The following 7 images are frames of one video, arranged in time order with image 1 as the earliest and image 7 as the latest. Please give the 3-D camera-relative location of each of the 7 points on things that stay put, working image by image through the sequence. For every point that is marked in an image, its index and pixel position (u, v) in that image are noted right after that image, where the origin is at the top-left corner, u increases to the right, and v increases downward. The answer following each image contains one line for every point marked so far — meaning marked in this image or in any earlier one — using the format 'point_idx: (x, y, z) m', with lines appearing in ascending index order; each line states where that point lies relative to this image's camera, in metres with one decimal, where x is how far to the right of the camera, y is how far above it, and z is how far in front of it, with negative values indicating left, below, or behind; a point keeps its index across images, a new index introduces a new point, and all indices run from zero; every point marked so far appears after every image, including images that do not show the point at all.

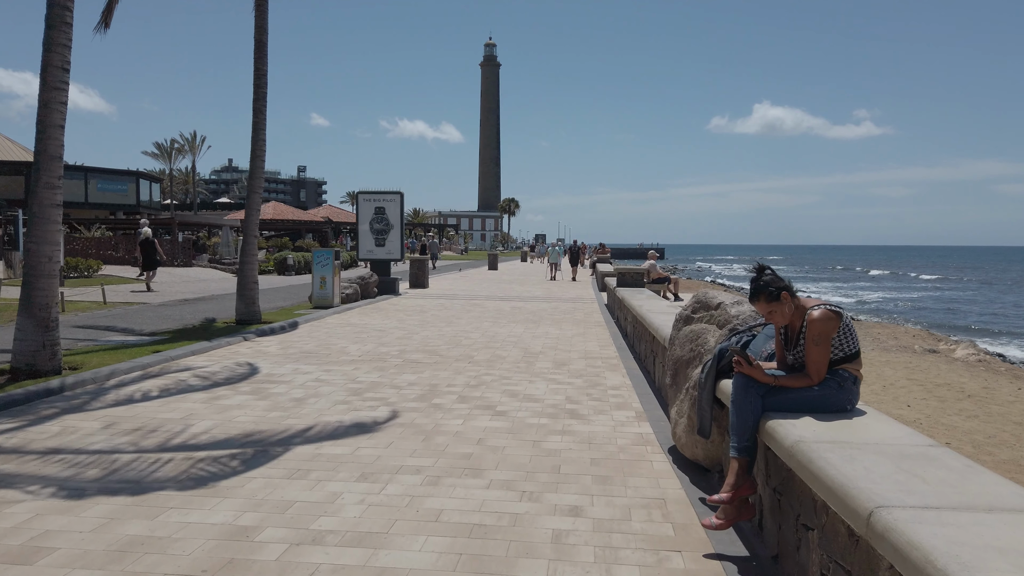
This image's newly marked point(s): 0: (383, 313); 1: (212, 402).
0: (-2.7, -0.5, +15.7) m
1: (-2.7, -1.1, +6.8) m
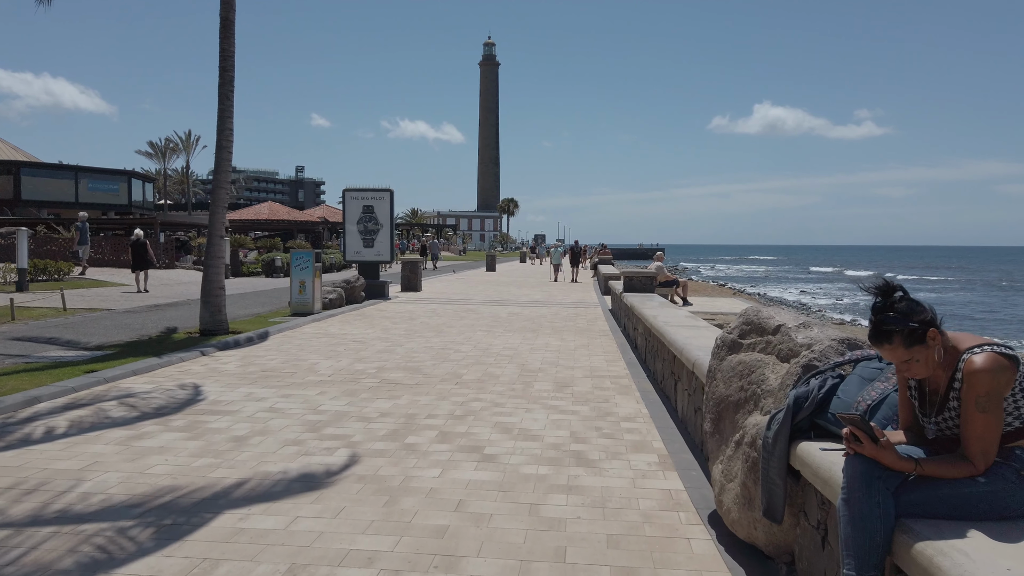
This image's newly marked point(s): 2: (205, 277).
0: (-2.7, -0.6, +14.3) m
1: (-2.8, -1.1, +5.5) m
2: (-4.8, +0.2, +11.8) m
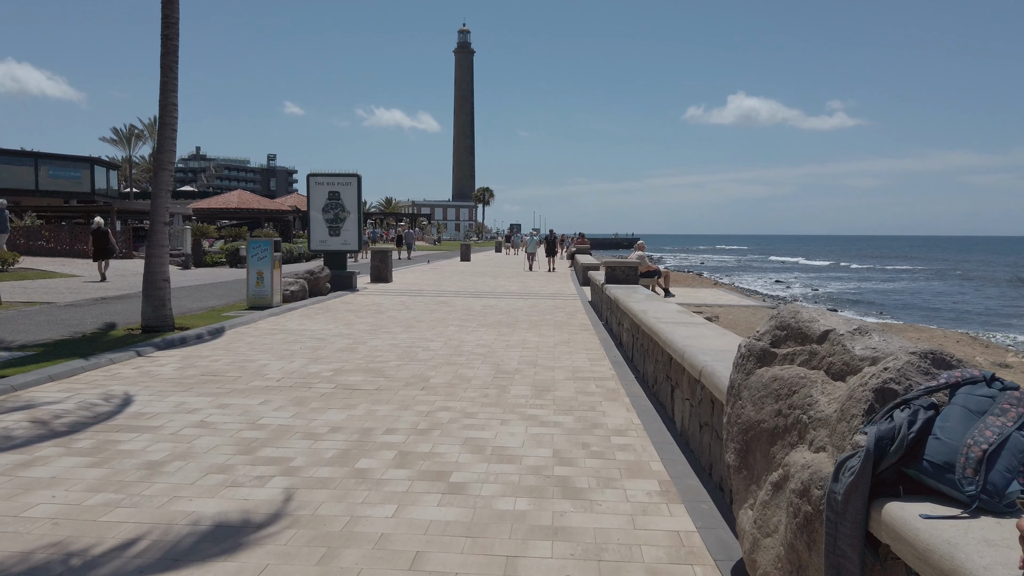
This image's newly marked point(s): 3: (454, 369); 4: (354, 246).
0: (-3.2, -0.5, +13.3) m
1: (-3.0, -1.1, +4.5) m
2: (-5.2, +0.3, +10.7) m
3: (-0.6, -0.9, +8.3) m
4: (-3.9, +1.0, +18.8) m
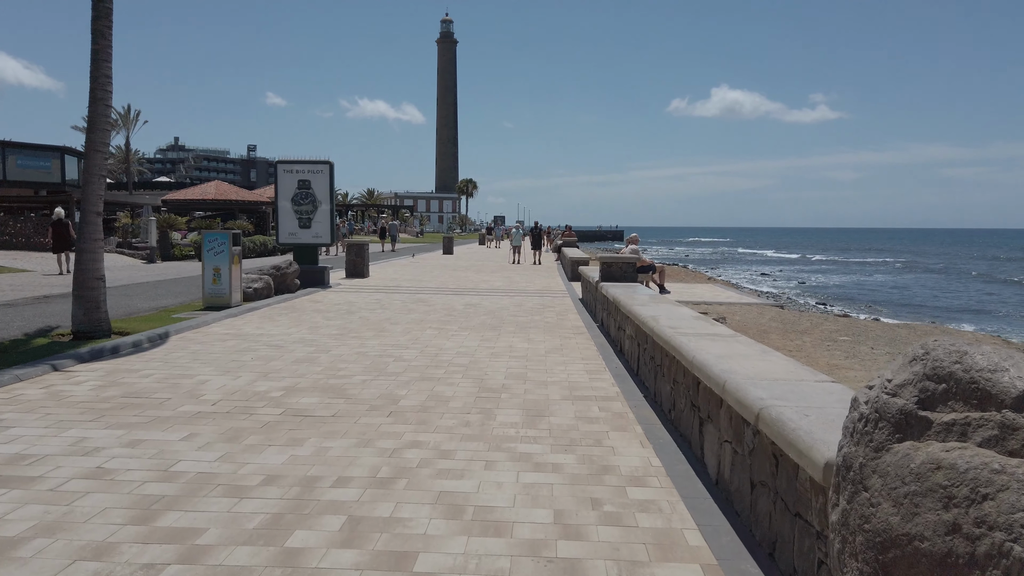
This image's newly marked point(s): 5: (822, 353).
0: (-3.4, -0.4, +12.0) m
1: (-3.0, -1.2, +3.1) m
2: (-5.4, +0.3, +9.3) m
3: (-0.8, -0.9, +7.0) m
4: (-4.3, +1.1, +17.4) m
5: (+3.6, -0.8, +8.9) m
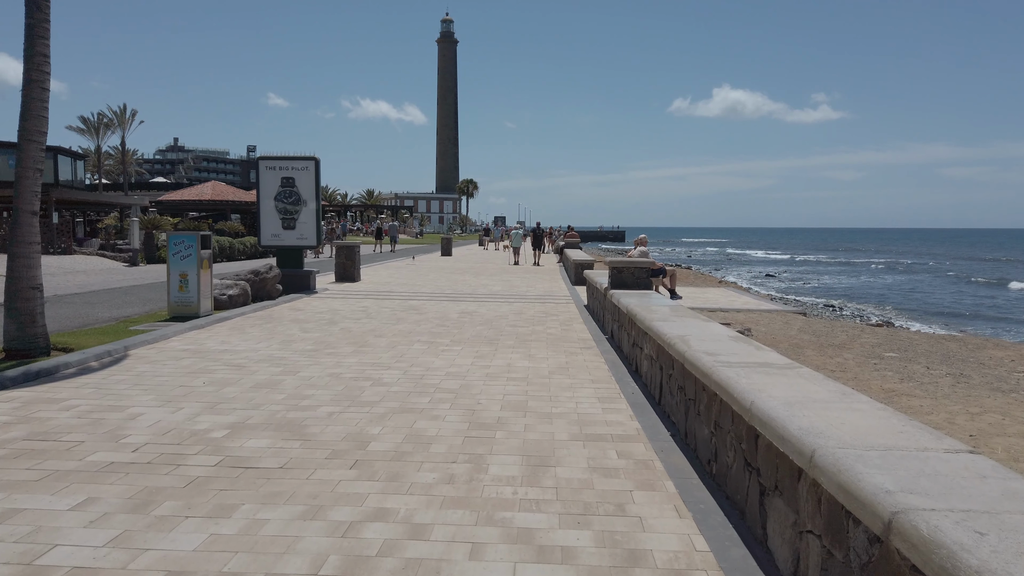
0: (-3.4, -0.6, +10.7) m
1: (-3.0, -1.3, +1.9) m
2: (-5.4, +0.2, +8.1) m
3: (-0.8, -1.0, +5.8) m
4: (-4.3, +1.0, +16.2) m
5: (+3.6, -0.9, +7.6) m
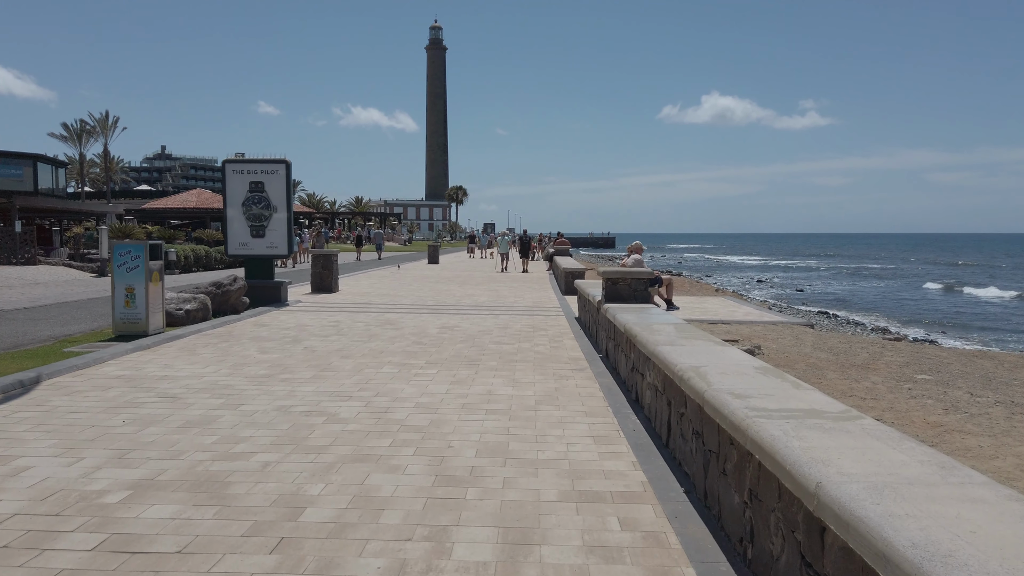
0: (-3.6, -0.8, +9.6) m
1: (-3.1, -1.4, +0.8) m
2: (-5.6, 0.0, +6.9) m
3: (-0.9, -1.1, +4.7) m
4: (-4.6, +0.8, +15.1) m
5: (+3.5, -1.0, +6.6) m
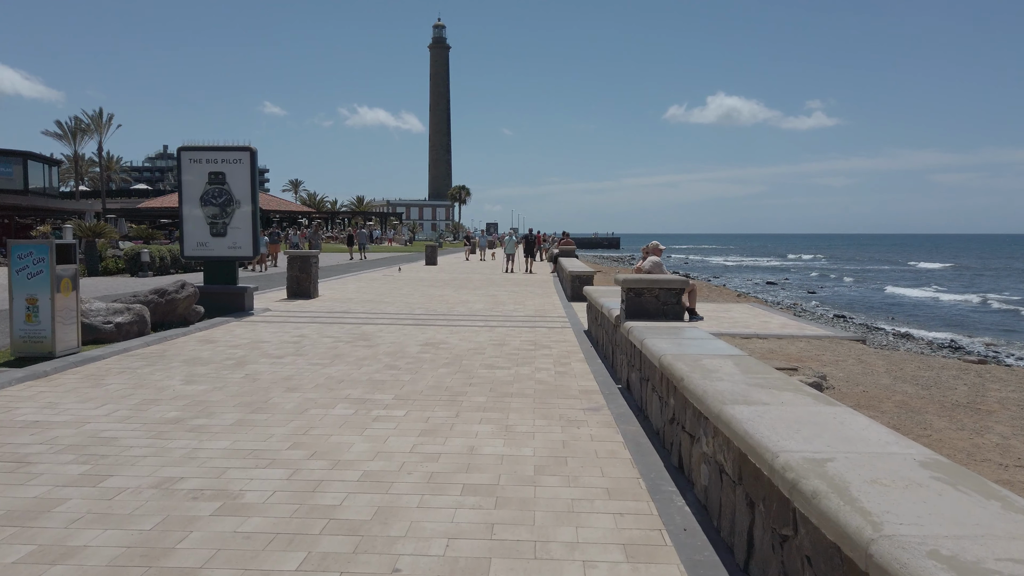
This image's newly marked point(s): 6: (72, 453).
0: (-3.7, -0.9, +7.6) m
1: (-3.2, -1.5, -1.2) m
2: (-5.6, -0.1, +5.0) m
3: (-1.0, -1.3, +2.7) m
4: (-4.6, +0.6, +13.1) m
5: (+3.4, -1.1, +4.5) m
6: (-2.9, -1.1, +5.0) m
